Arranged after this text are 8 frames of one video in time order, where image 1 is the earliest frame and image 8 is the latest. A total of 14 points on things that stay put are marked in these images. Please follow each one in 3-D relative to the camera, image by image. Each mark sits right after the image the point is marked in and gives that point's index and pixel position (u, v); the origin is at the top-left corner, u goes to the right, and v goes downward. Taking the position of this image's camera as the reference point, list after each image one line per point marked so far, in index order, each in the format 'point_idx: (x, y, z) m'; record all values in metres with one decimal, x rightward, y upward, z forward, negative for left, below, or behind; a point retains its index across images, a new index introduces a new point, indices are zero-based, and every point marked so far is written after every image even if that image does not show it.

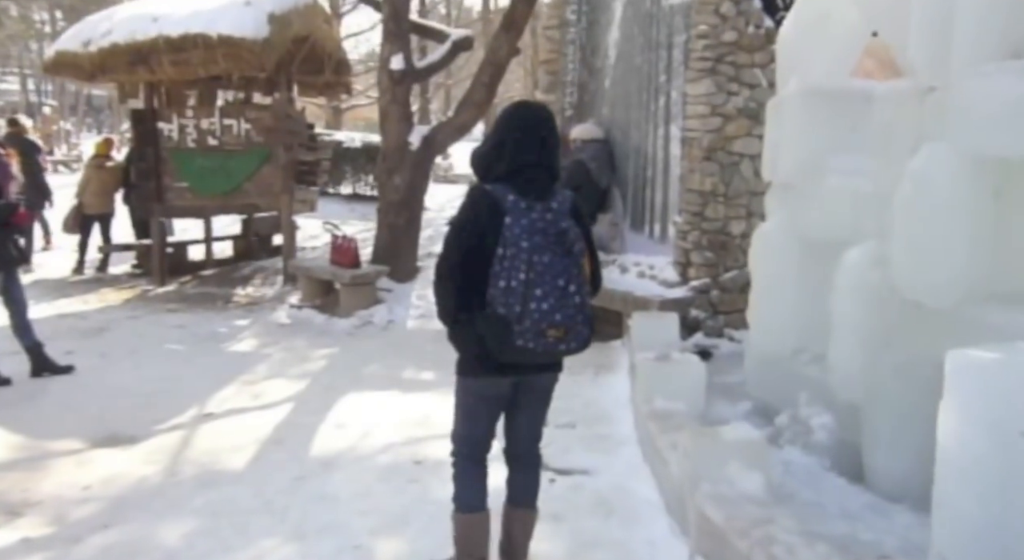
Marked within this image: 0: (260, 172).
0: (-2.7, +1.2, +10.4) m
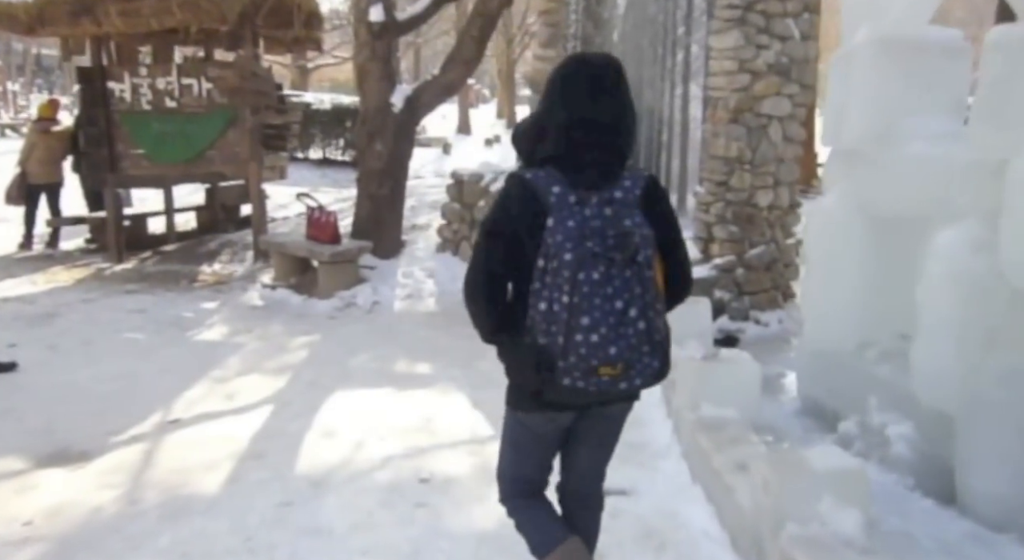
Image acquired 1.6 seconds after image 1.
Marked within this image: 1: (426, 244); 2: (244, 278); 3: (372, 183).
0: (-2.9, +1.4, +9.5) m
1: (-0.8, +0.3, +8.9) m
2: (-2.5, 0.0, +8.9) m
3: (-1.2, +0.9, +8.4) m
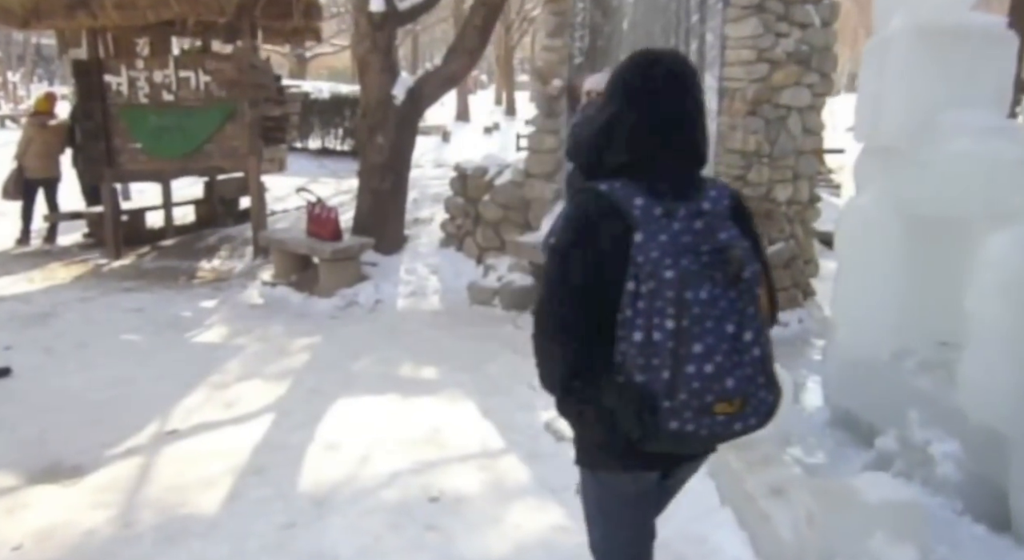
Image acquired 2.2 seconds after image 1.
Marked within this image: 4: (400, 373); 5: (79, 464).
0: (-2.8, +1.5, +9.3) m
1: (-0.8, +0.4, +8.7) m
2: (-2.5, 0.0, +8.7) m
3: (-1.2, +0.9, +8.2) m
4: (-0.7, -0.6, +5.6) m
5: (-2.0, -0.8, +4.4) m
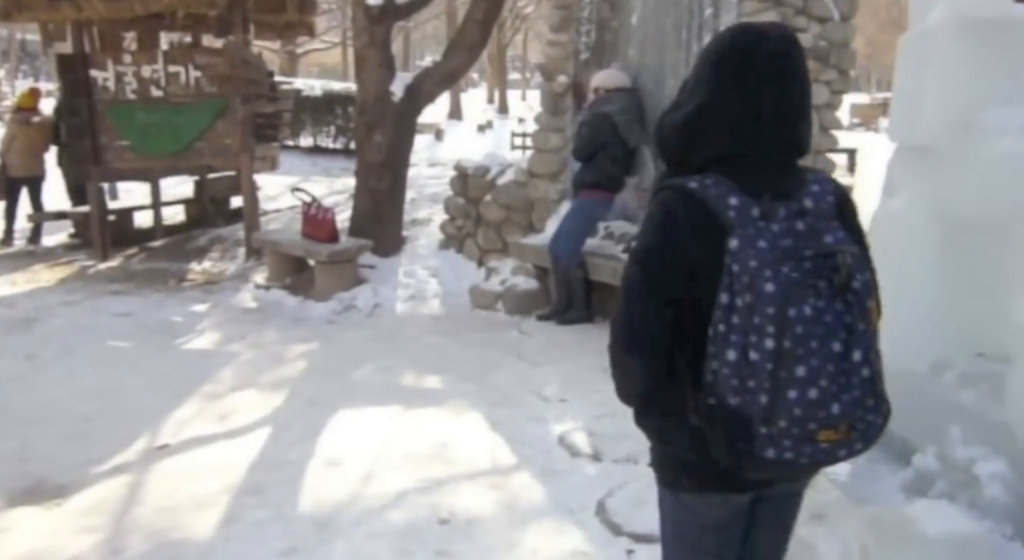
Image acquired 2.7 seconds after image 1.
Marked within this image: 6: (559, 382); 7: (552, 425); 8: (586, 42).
0: (-2.8, +1.4, +9.0) m
1: (-0.7, +0.4, +8.4) m
2: (-2.4, 0.0, +8.4) m
3: (-1.2, +0.9, +7.9) m
4: (-0.6, -0.6, +5.4) m
5: (-1.9, -0.9, +4.1) m
6: (+0.3, -0.6, +5.2) m
7: (+0.2, -0.7, +4.6) m
8: (+0.5, +1.7, +6.8) m
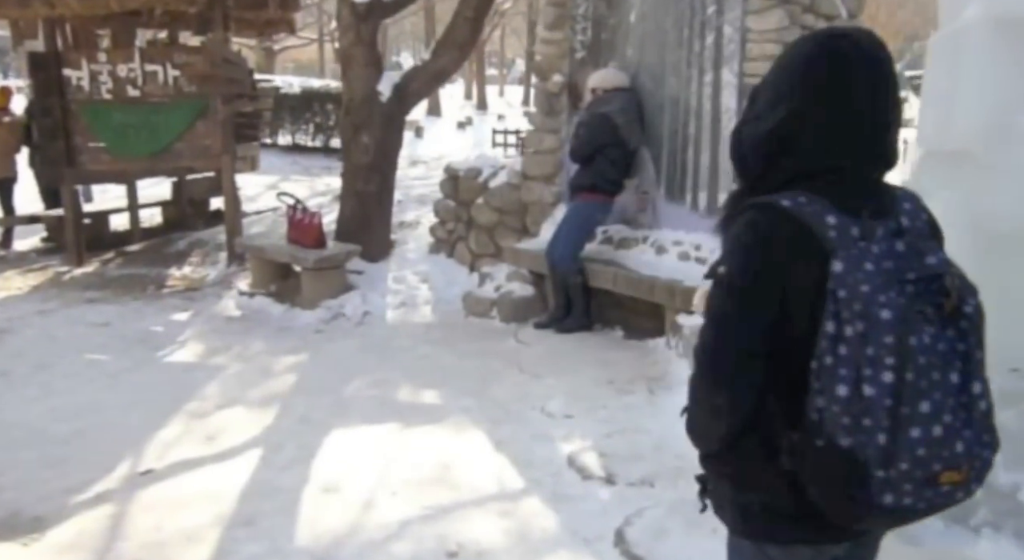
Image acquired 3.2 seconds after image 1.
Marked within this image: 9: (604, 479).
0: (-2.9, +1.4, +8.7) m
1: (-0.8, +0.3, +8.2) m
2: (-2.5, 0.0, +8.1) m
3: (-1.2, +0.8, +7.7) m
4: (-0.6, -0.6, +5.2) m
5: (-1.9, -0.9, +3.9) m
6: (+0.3, -0.6, +5.0) m
7: (+0.2, -0.7, +4.4) m
8: (+0.5, +1.6, +6.6) m
9: (+0.4, -0.8, +4.0) m
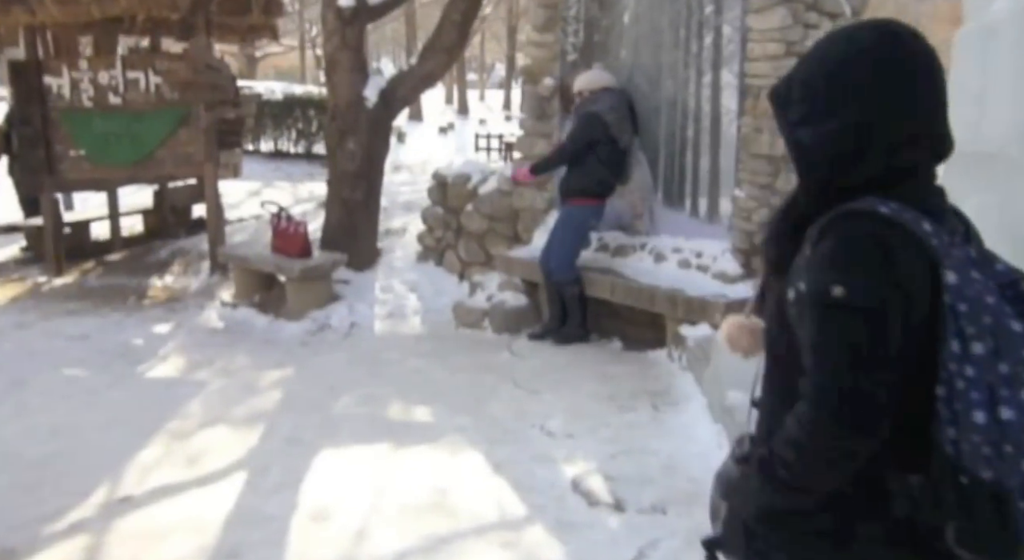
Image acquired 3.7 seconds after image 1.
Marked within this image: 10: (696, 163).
0: (-3.0, +1.3, +8.5) m
1: (-0.9, +0.2, +8.0) m
2: (-2.6, -0.1, +7.9) m
3: (-1.3, +0.7, +7.5) m
4: (-0.6, -0.7, +4.9) m
5: (-1.9, -1.0, +3.6) m
6: (+0.2, -0.7, +4.8) m
7: (+0.2, -0.8, +4.2) m
8: (+0.4, +1.6, +6.4) m
9: (+0.4, -0.9, +3.8) m
10: (+1.1, +0.7, +5.8) m
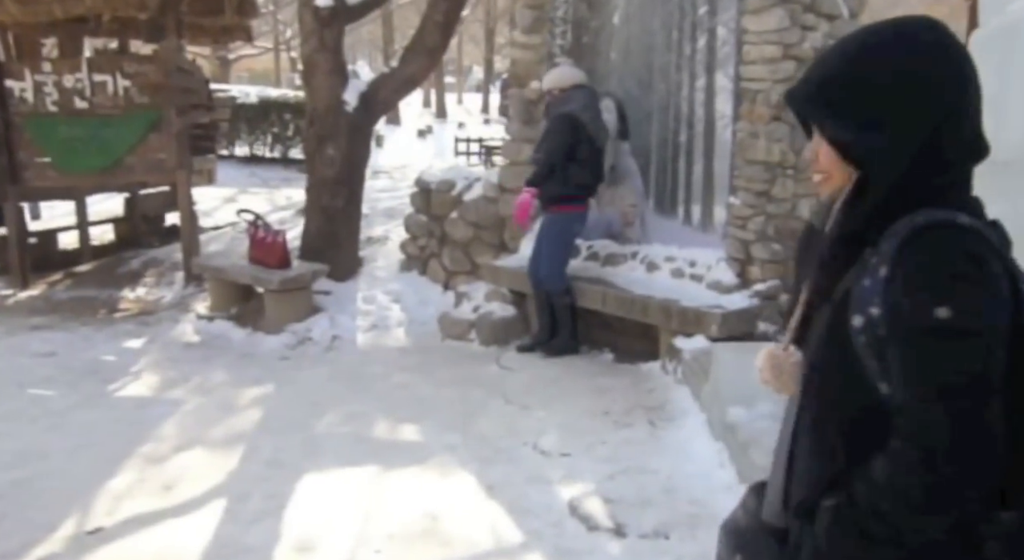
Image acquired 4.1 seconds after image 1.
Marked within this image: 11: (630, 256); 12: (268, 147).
0: (-3.1, +1.2, +8.2) m
1: (-1.0, +0.2, +7.8) m
2: (-2.7, -0.2, +7.6) m
3: (-1.4, +0.7, +7.2) m
4: (-0.7, -0.8, +4.7) m
5: (-1.9, -1.1, +3.4) m
6: (+0.2, -0.7, +4.6) m
7: (+0.2, -0.9, +4.0) m
8: (+0.3, +1.5, +6.2) m
9: (+0.4, -0.9, +3.6) m
10: (+1.0, +0.7, +5.7) m
11: (+0.7, +0.1, +5.7) m
12: (-4.4, +2.4, +17.3) m
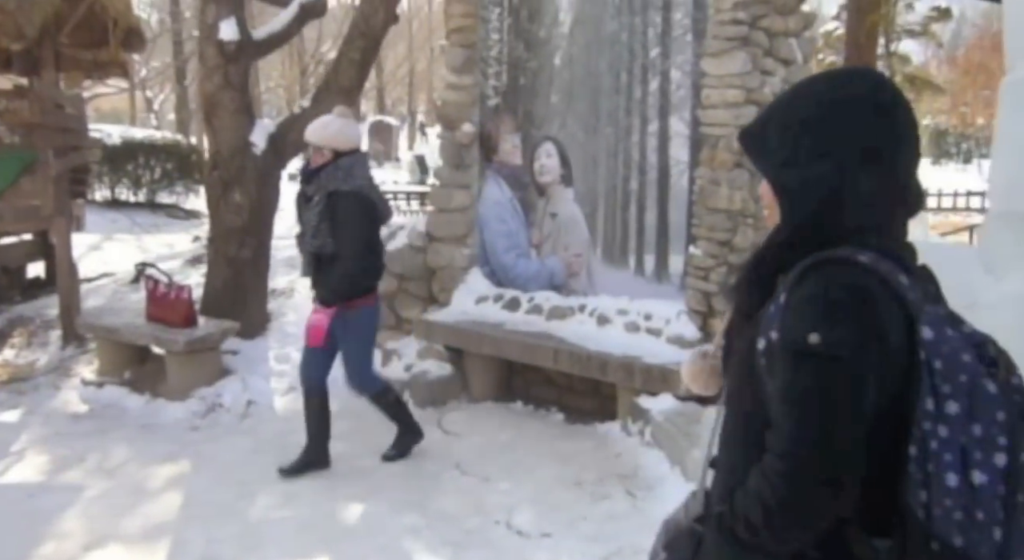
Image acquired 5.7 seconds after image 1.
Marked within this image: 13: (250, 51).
0: (-3.8, +0.7, +7.3) m
1: (-1.6, -0.3, +7.2) m
2: (-3.3, -0.6, +6.8) m
3: (-2.0, +0.3, +6.6) m
4: (-0.8, -1.0, +4.2) m
5: (-1.8, -1.3, +2.6) m
6: (+0.1, -1.0, +4.2) m
7: (+0.1, -1.1, +3.6) m
8: (-0.1, +1.2, +5.9) m
9: (+0.4, -1.1, +3.2) m
10: (+0.7, +0.4, +5.4) m
11: (+0.4, -0.2, +5.4) m
12: (-6.4, +1.5, +16.1) m
13: (-1.8, +1.6, +6.5) m
